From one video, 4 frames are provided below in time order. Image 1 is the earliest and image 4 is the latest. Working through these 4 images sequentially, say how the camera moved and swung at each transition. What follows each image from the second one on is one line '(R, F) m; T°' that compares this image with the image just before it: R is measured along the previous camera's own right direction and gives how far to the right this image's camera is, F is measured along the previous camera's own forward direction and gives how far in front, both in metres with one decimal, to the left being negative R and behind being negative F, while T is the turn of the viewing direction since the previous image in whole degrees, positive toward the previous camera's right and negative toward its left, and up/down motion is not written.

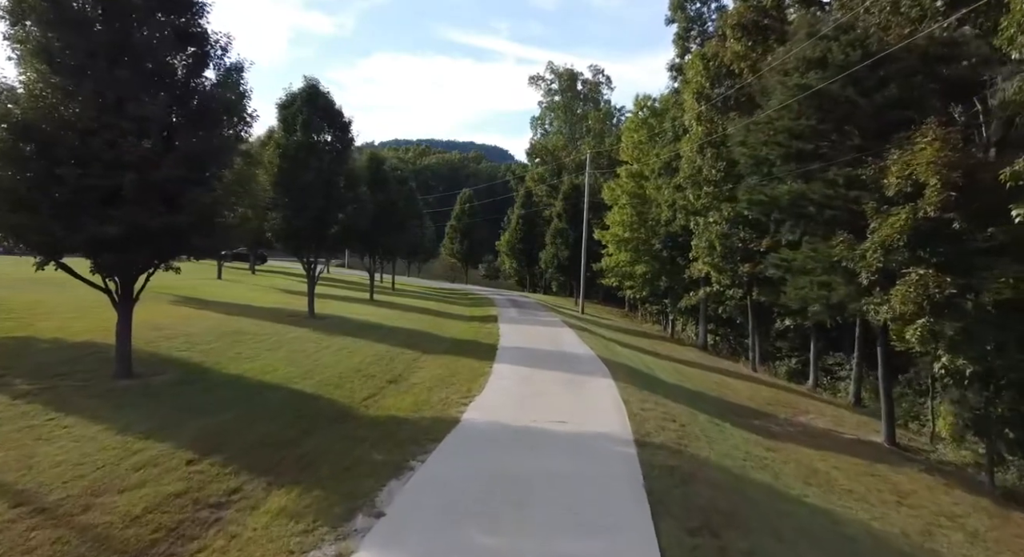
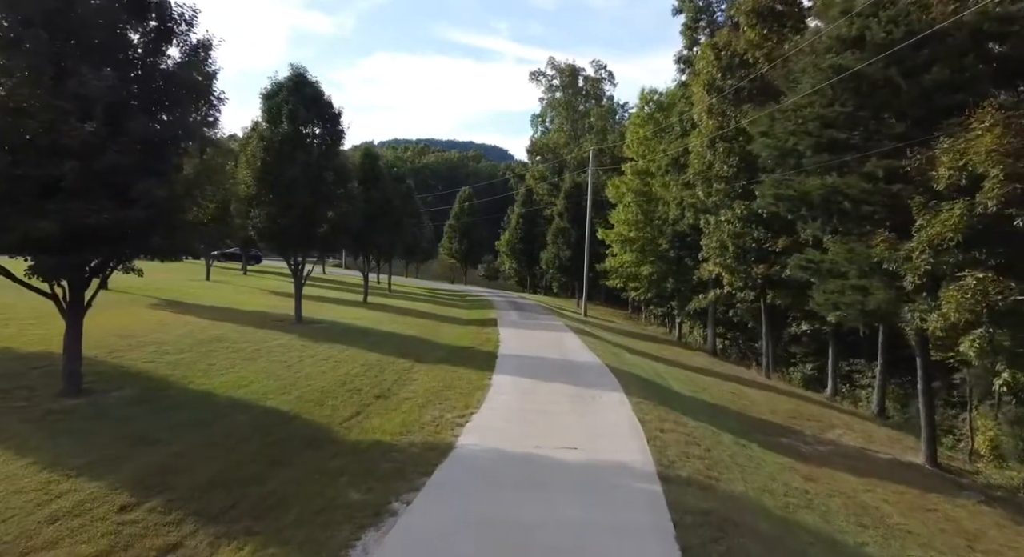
(0.0, +1.2) m; 0°
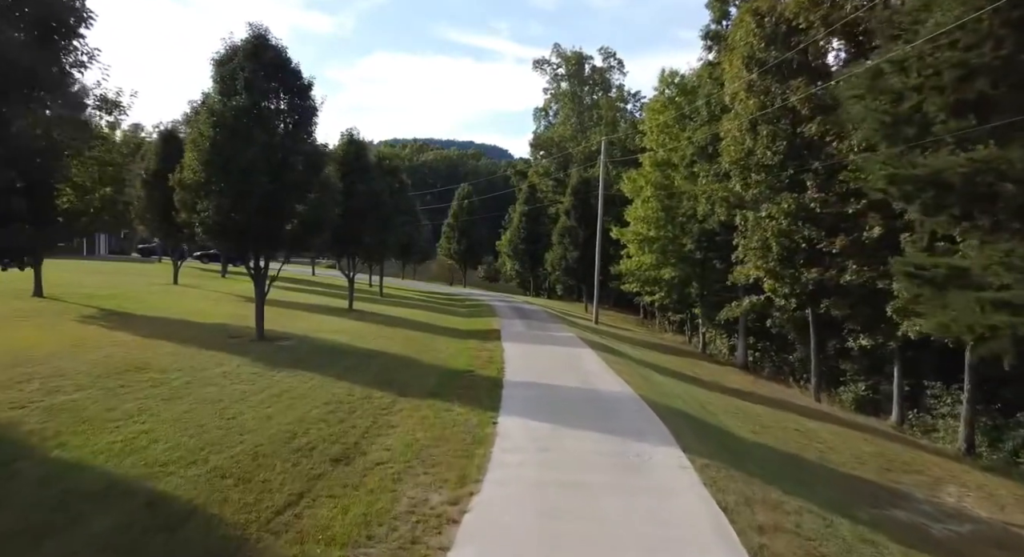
(-0.2, +3.2) m; 0°
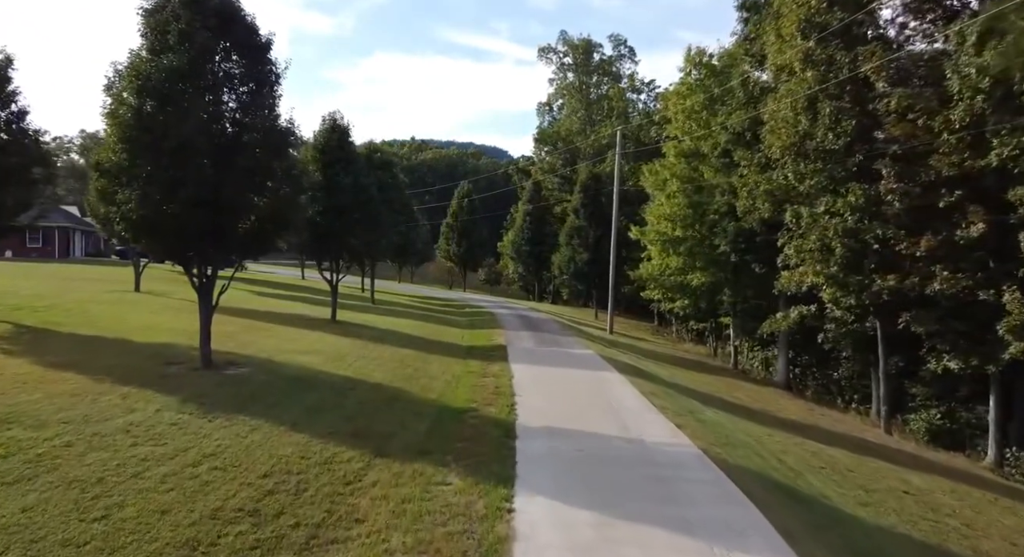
(-0.2, +3.1) m; 0°
